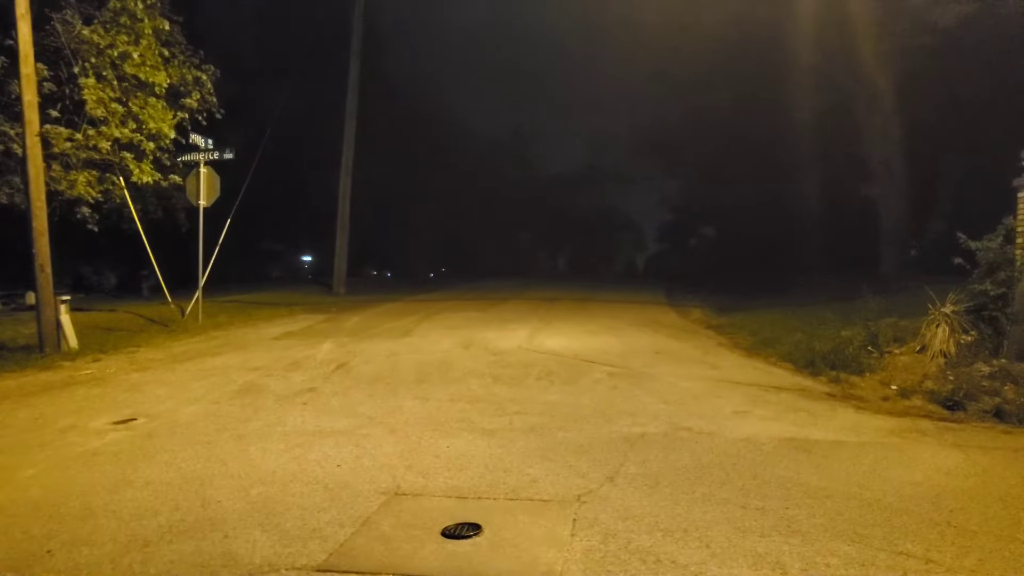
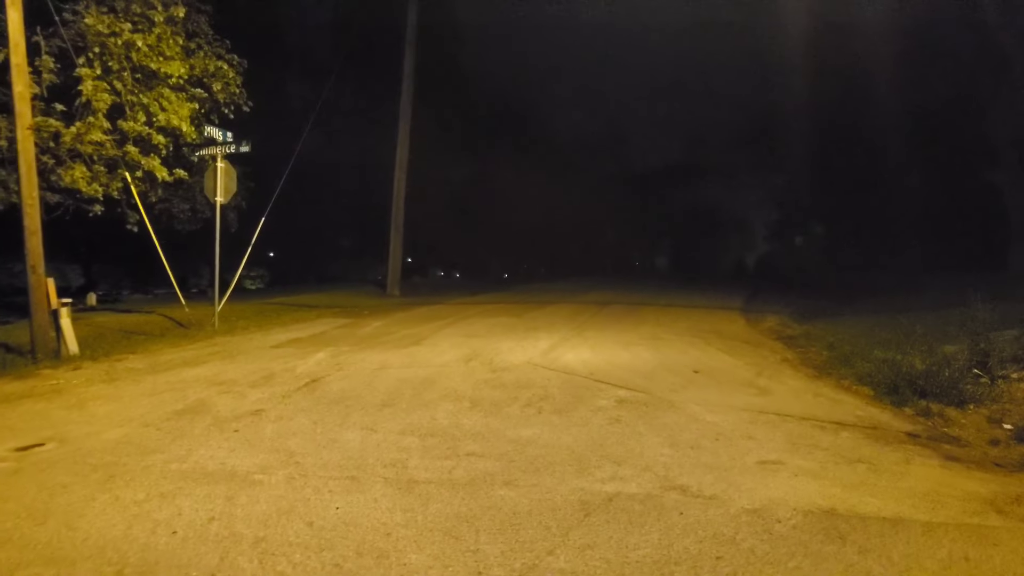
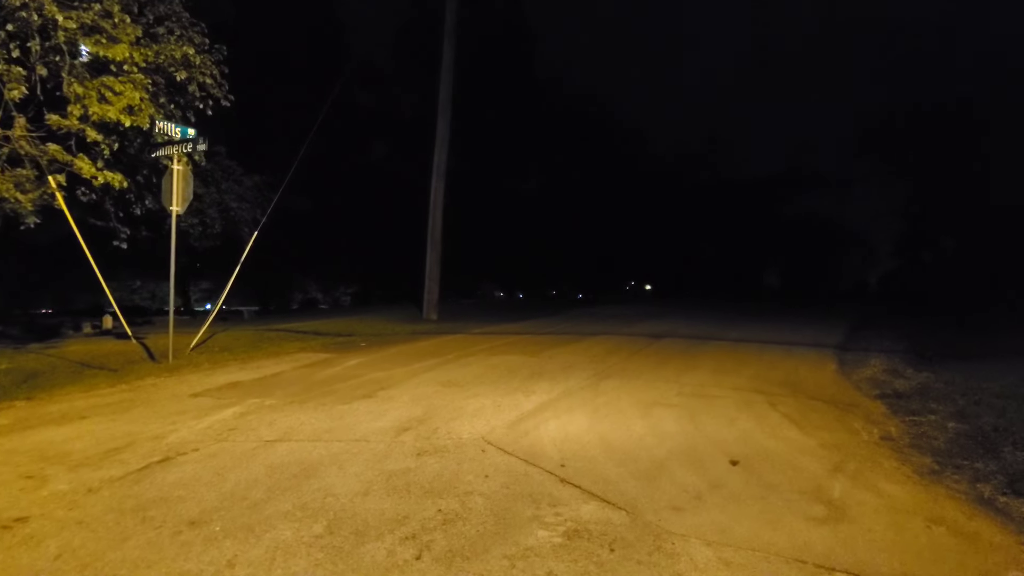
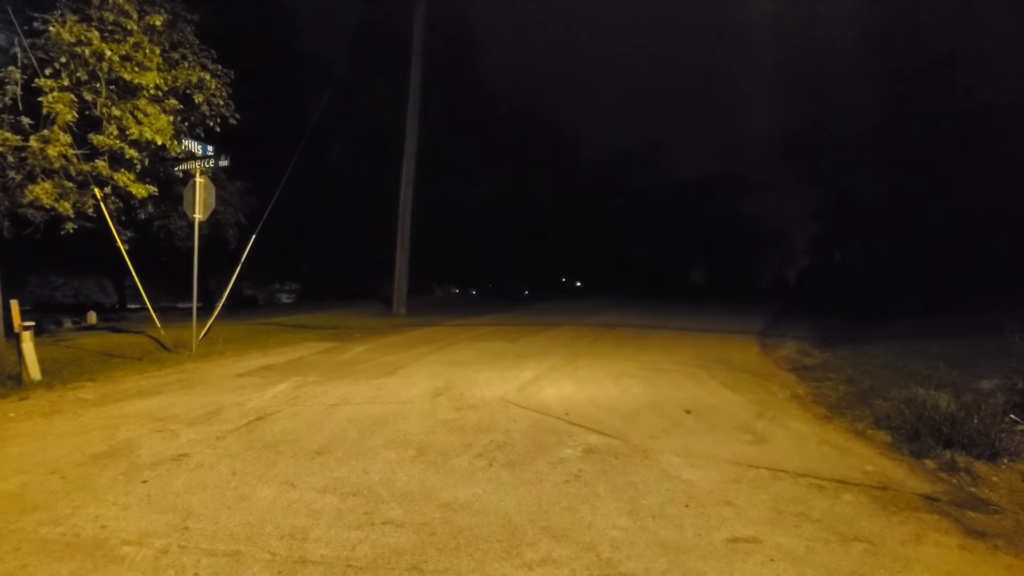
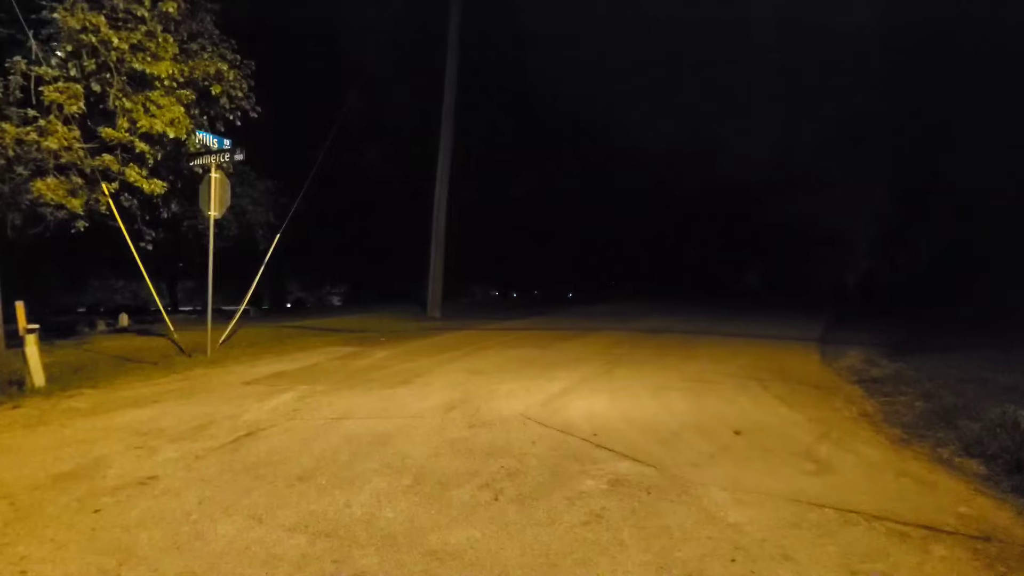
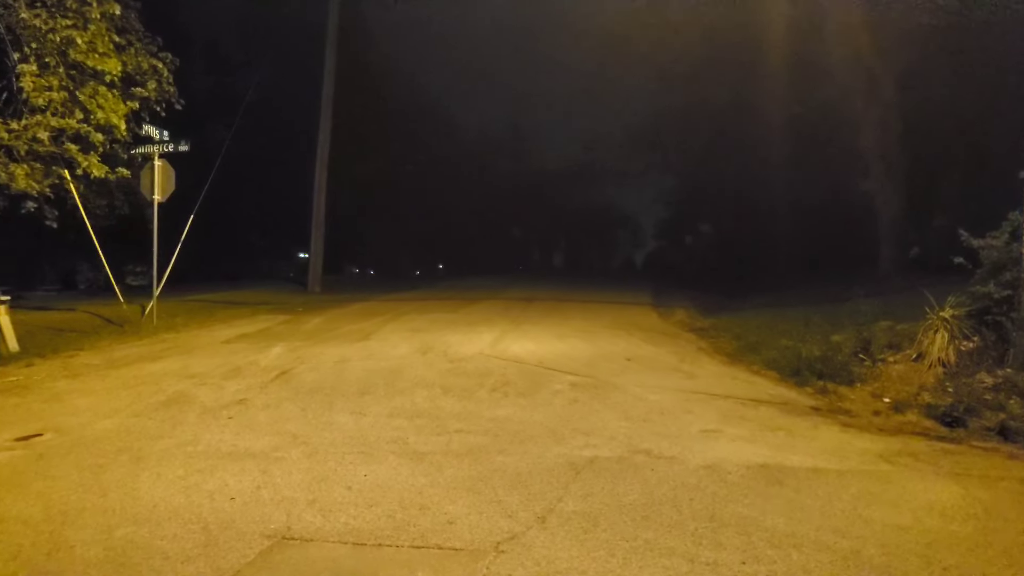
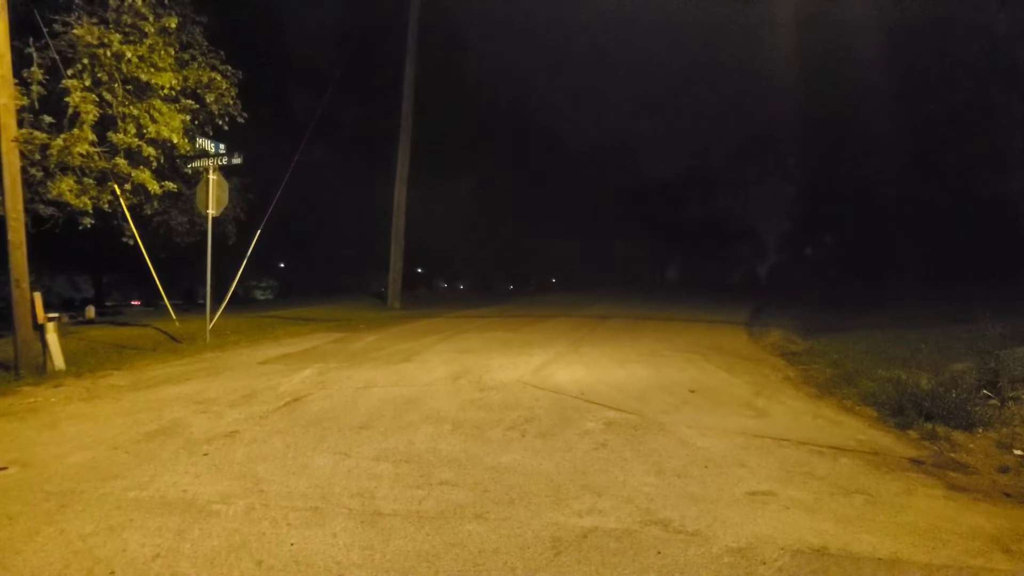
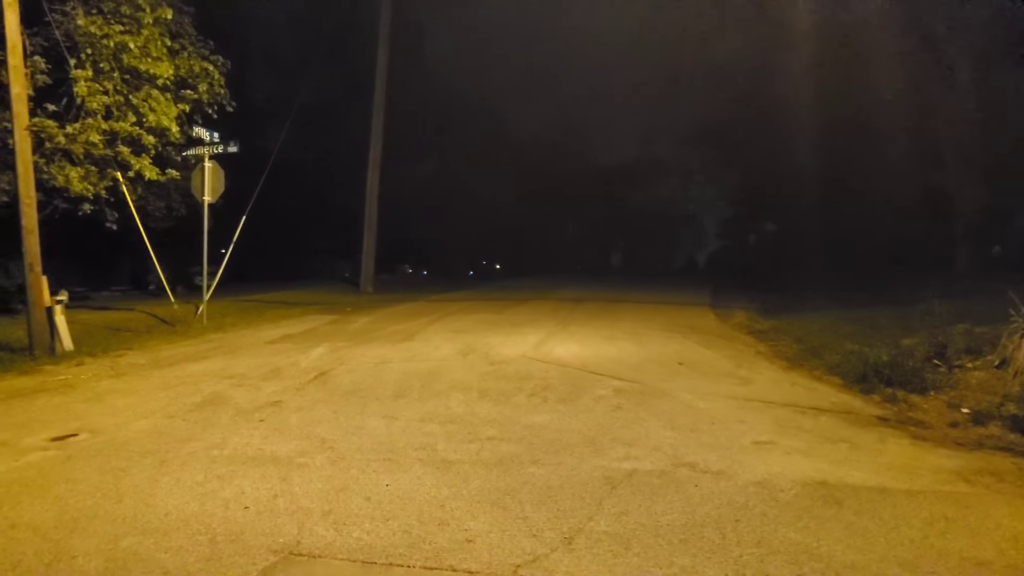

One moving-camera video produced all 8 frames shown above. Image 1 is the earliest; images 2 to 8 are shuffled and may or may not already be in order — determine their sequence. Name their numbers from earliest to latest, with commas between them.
6, 8, 2, 7, 4, 5, 3
